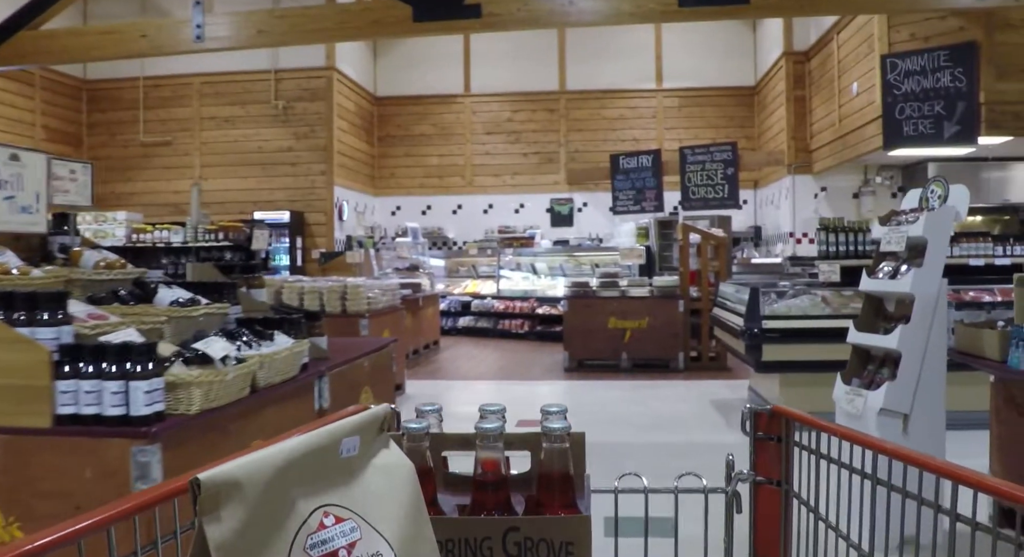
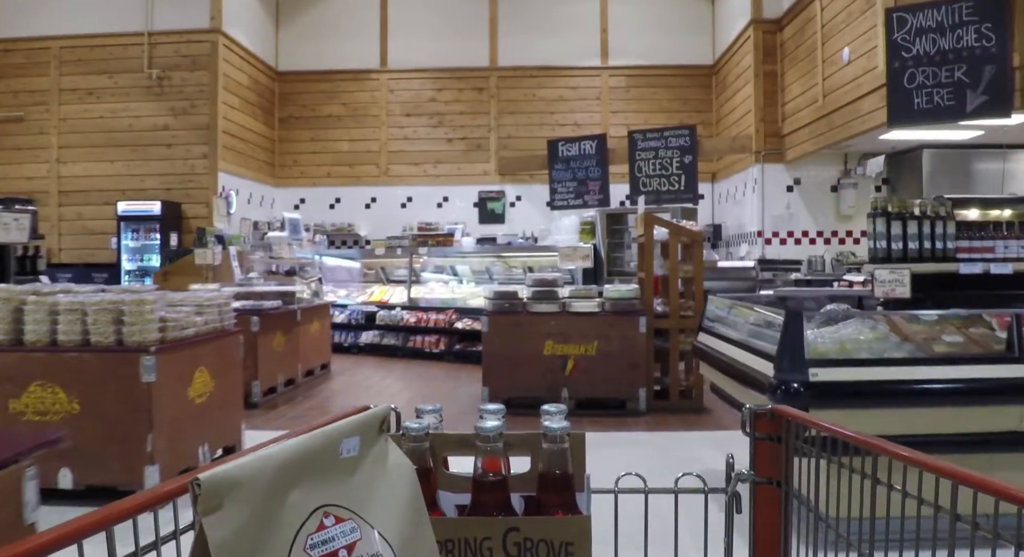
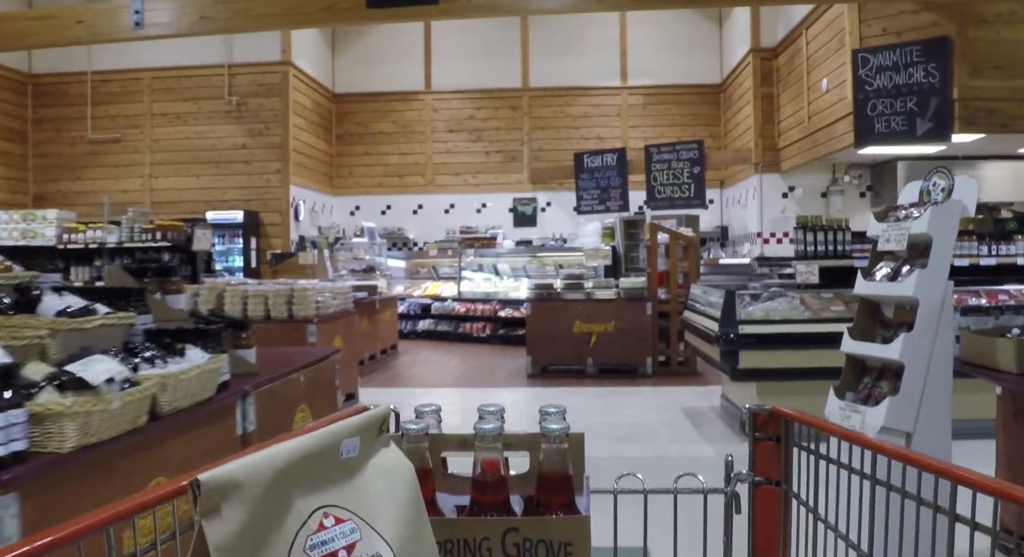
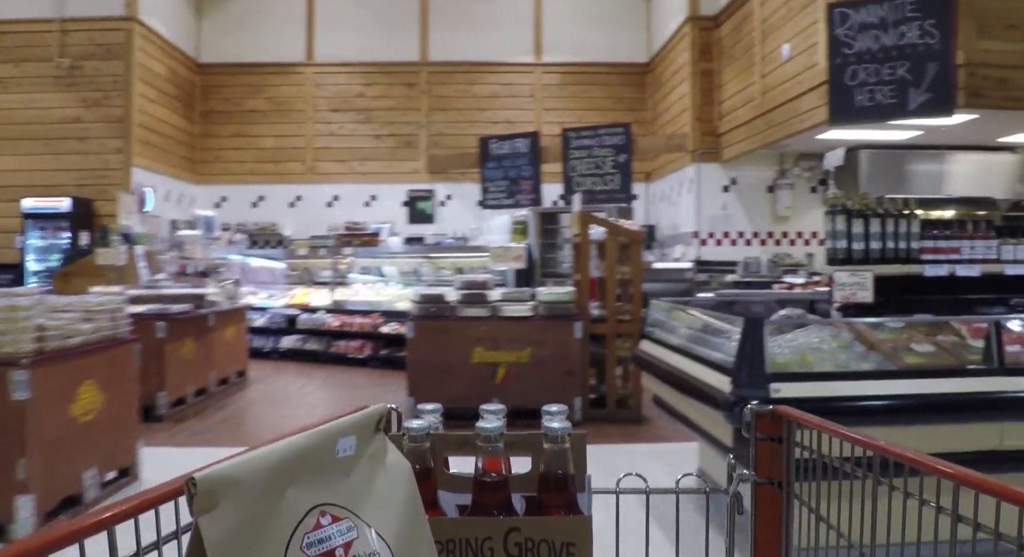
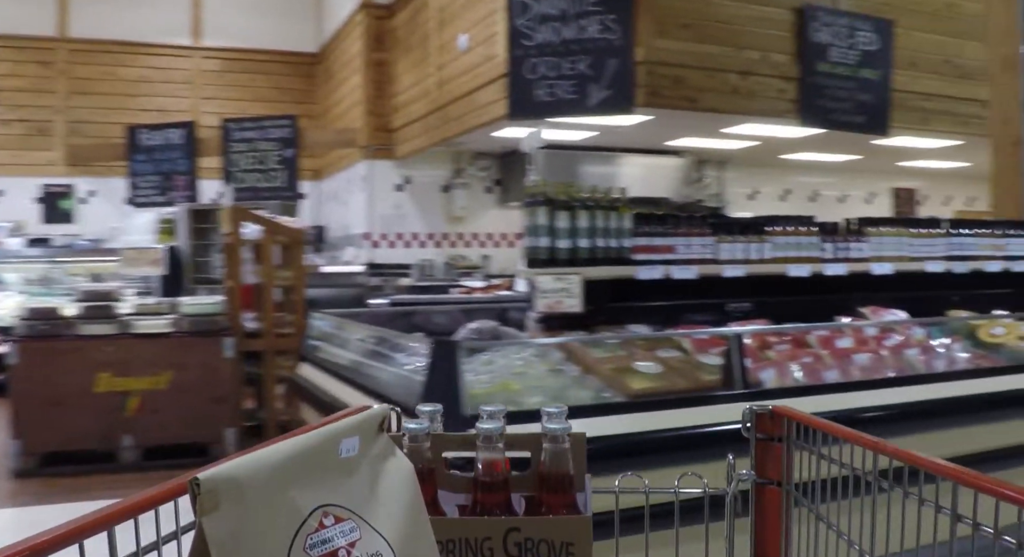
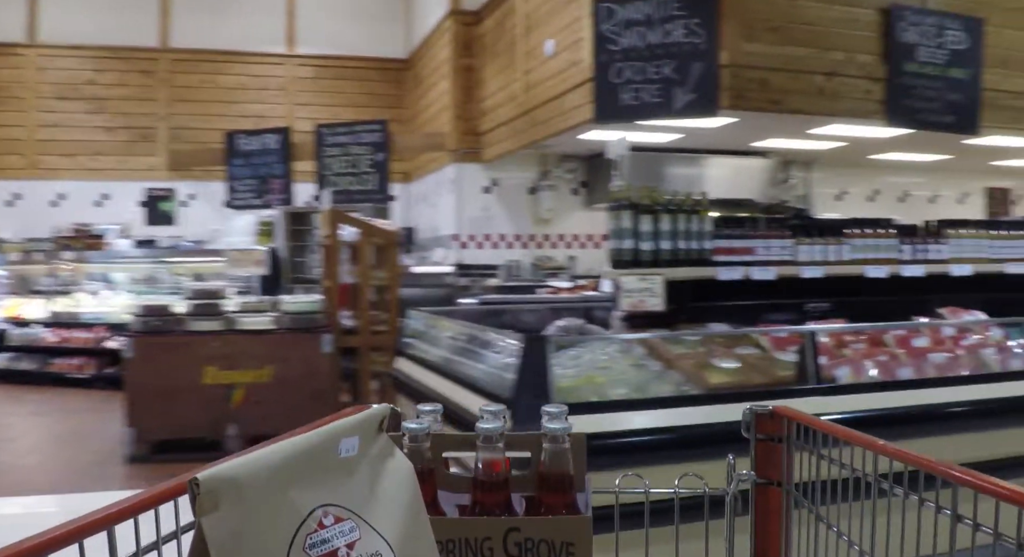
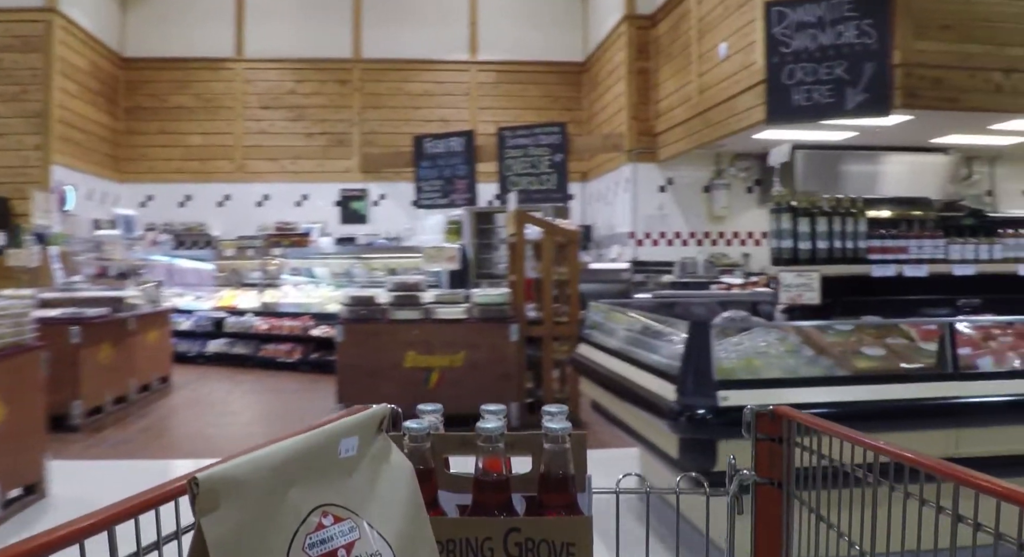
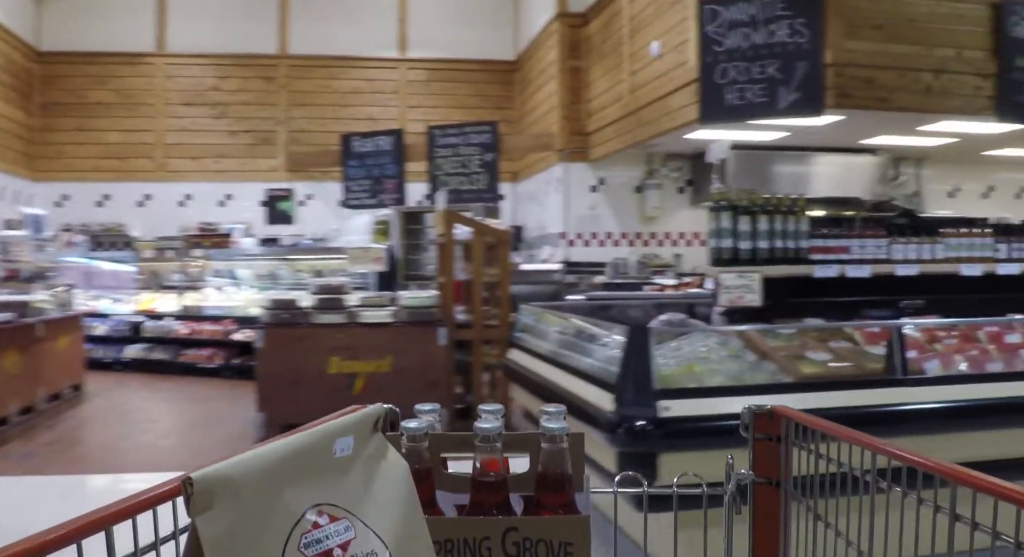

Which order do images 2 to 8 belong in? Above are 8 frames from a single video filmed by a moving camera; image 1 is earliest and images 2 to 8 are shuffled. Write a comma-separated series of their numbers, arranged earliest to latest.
3, 2, 4, 7, 8, 6, 5
